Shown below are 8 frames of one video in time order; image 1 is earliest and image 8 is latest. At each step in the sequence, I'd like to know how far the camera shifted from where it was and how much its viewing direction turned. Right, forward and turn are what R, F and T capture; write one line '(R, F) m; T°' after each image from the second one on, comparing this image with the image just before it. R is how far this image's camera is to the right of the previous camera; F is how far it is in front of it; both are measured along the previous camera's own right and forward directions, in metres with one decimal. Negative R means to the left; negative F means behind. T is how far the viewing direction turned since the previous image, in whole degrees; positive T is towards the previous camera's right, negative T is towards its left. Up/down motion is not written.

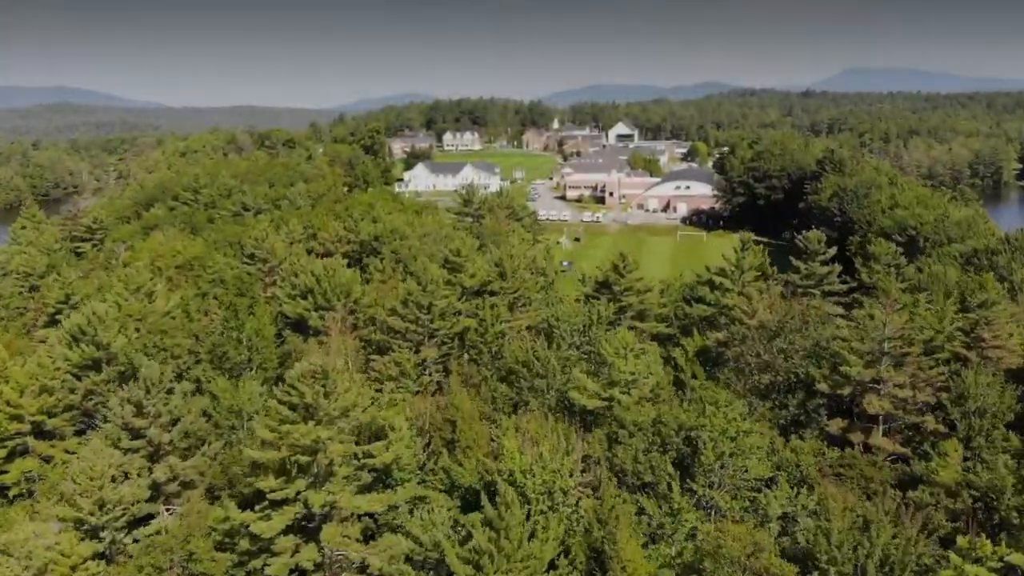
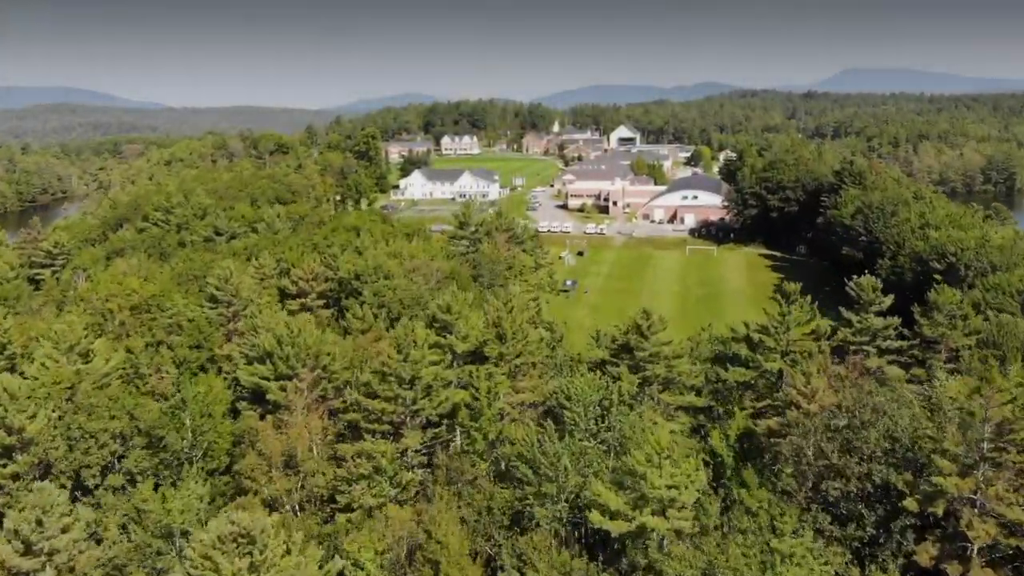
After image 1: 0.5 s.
(0.0, +2.9) m; 0°
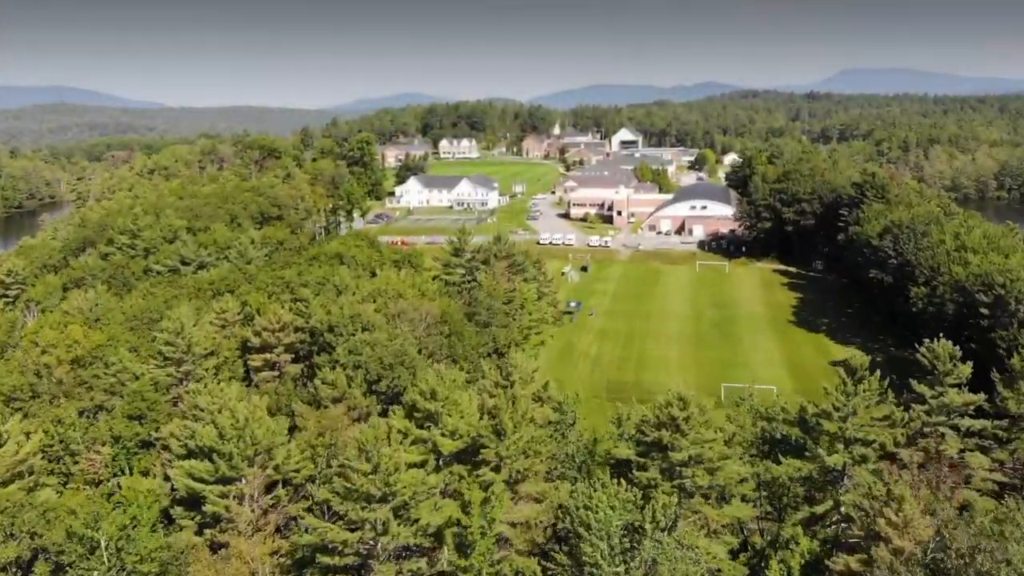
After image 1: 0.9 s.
(0.0, +2.9) m; 0°
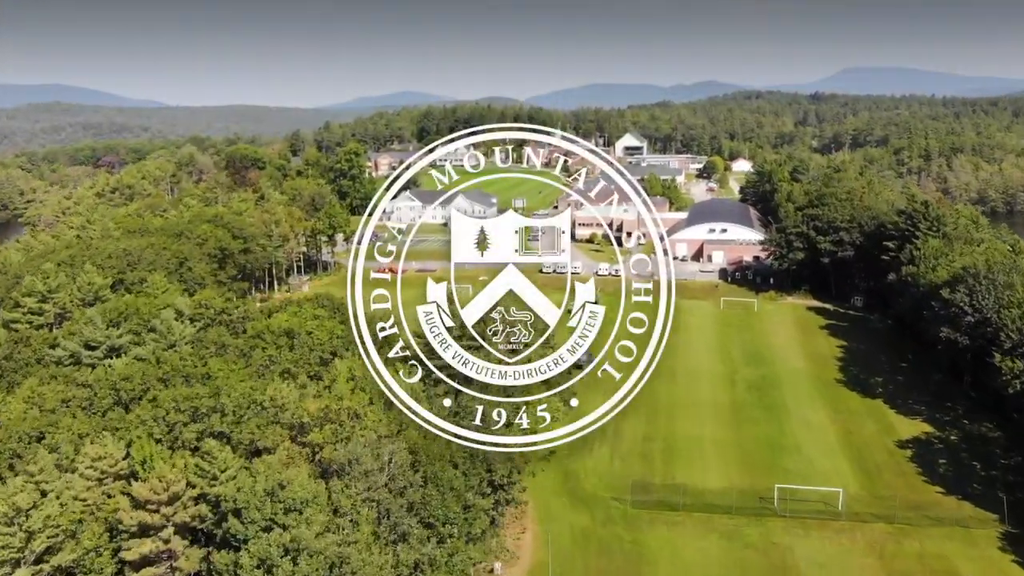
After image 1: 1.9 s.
(0.0, +5.8) m; 0°
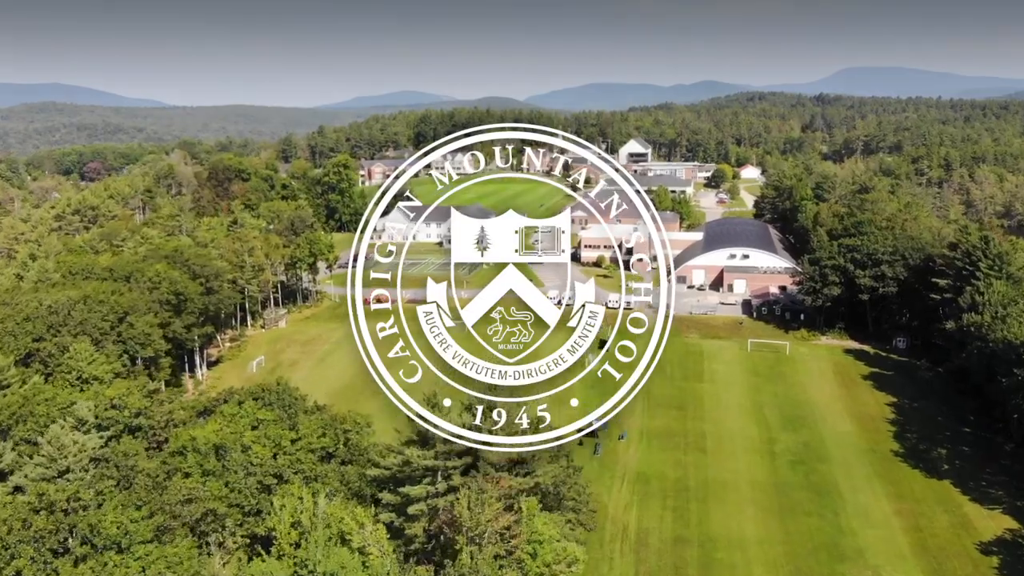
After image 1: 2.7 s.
(-0.1, +4.9) m; 0°
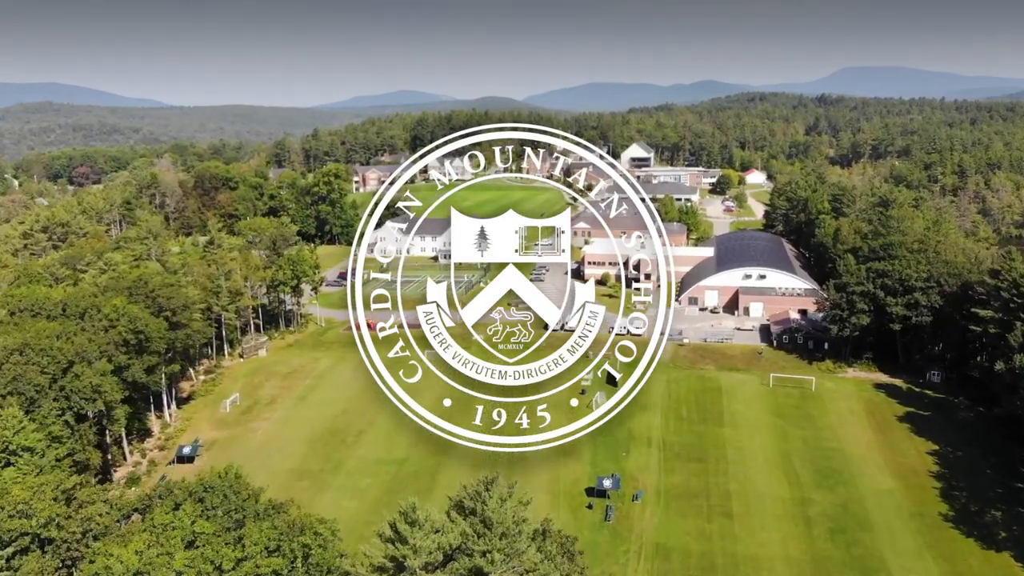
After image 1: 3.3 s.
(0.0, +3.4) m; 0°
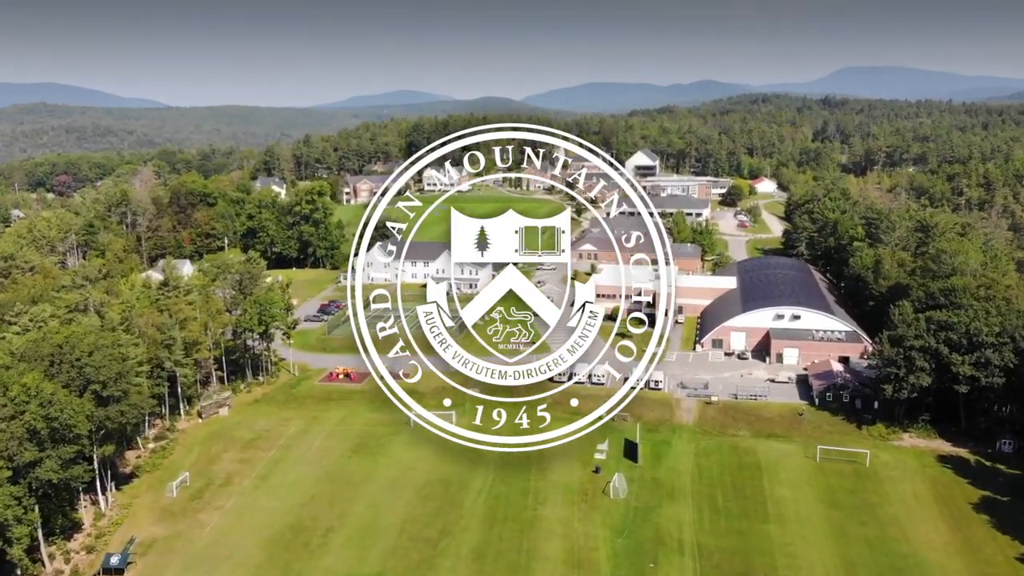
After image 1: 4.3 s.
(-0.1, +5.4) m; 0°
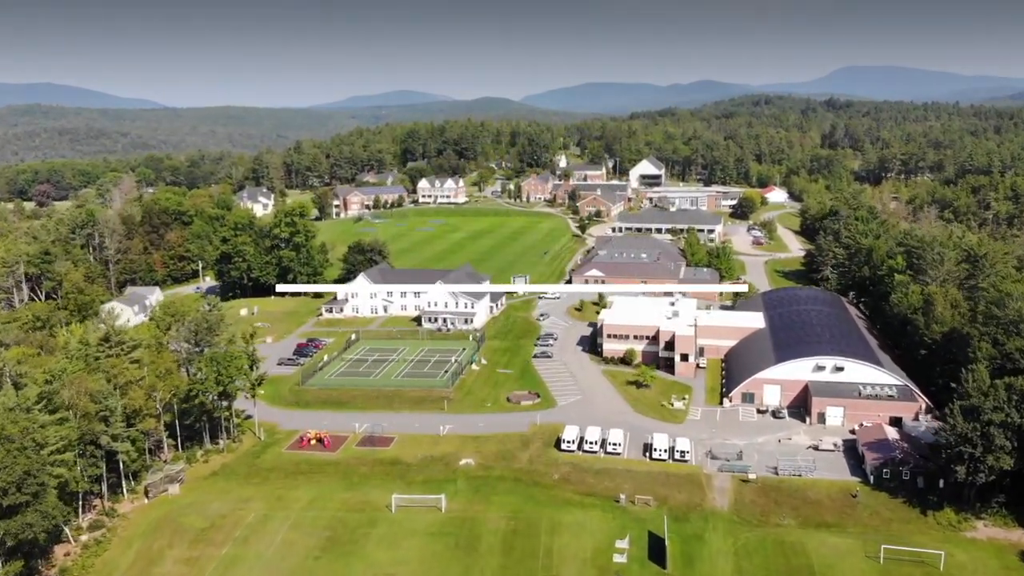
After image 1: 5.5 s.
(-0.1, +5.2) m; 0°
